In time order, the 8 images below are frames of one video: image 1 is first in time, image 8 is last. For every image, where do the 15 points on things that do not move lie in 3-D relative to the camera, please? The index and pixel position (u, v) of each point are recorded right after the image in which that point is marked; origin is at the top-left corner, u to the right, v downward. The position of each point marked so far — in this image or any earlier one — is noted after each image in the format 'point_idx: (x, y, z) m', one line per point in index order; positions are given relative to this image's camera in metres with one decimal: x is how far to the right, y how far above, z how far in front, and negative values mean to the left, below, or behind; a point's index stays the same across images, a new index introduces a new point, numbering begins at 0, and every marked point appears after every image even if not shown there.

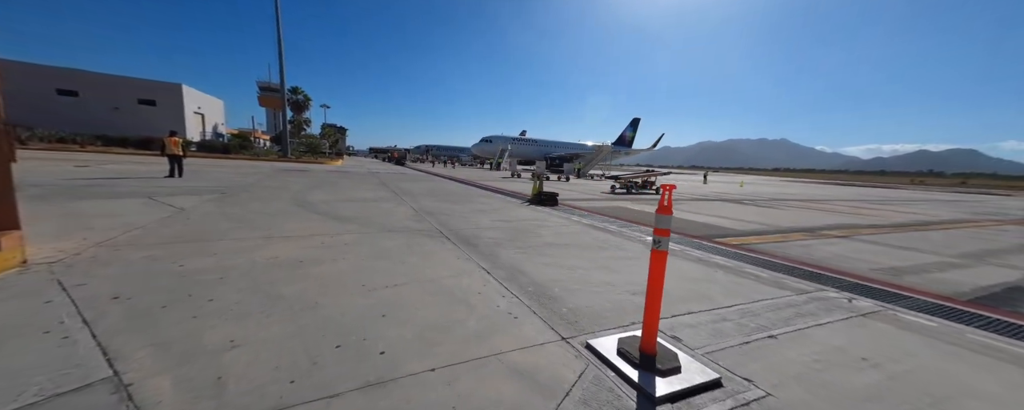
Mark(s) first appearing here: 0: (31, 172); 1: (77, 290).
0: (-15.5, +1.1, +10.5) m
1: (-3.3, -0.6, +2.4) m
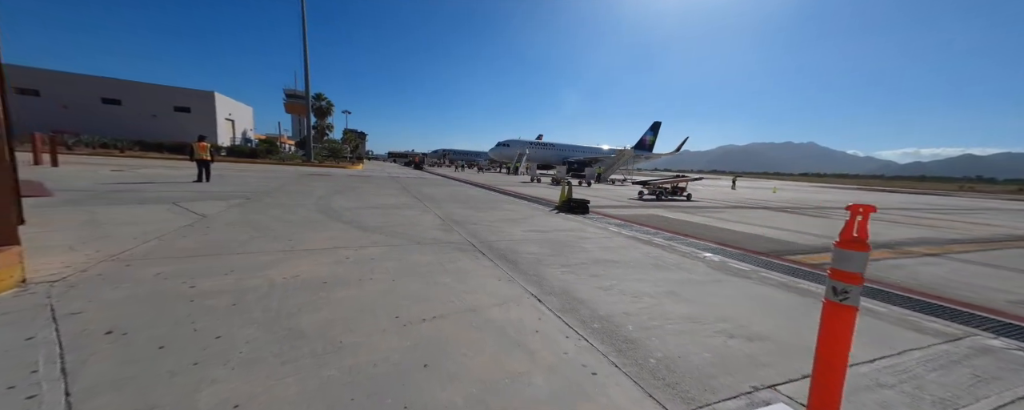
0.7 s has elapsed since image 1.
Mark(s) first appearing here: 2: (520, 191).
0: (-14.6, +0.9, +10.8) m
1: (-2.8, -0.7, +2.1) m
2: (+0.4, +0.7, +17.1) m
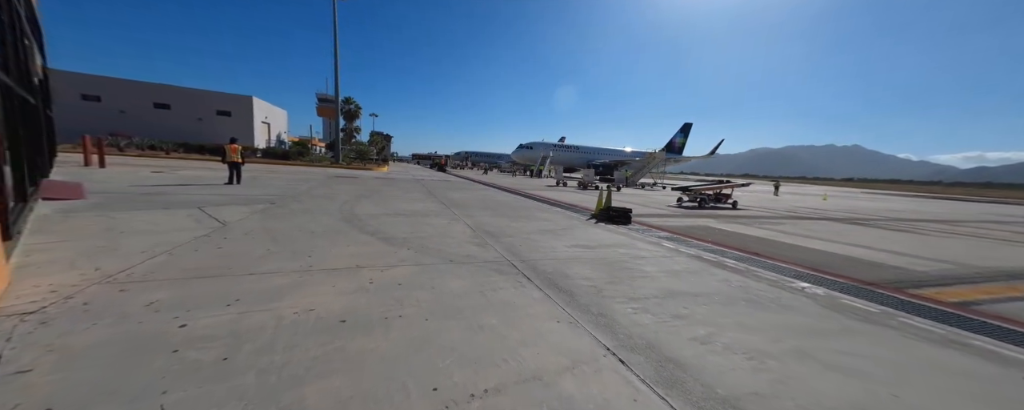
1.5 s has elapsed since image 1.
0: (-13.6, +0.9, +11.0) m
1: (-2.4, -0.9, +1.5) m
2: (+1.8, +0.4, +16.3) m
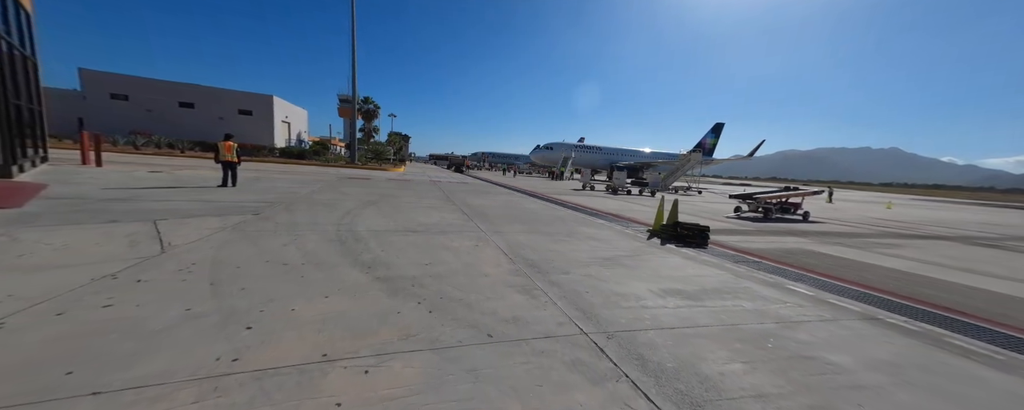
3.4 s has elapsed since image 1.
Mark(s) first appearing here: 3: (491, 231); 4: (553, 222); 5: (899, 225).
0: (-12.6, +0.8, +9.8) m
1: (-1.9, -1.1, -0.1) m
2: (+3.0, +0.1, +14.4) m
3: (-0.4, -0.5, +6.6) m
4: (+1.0, -0.4, +8.3) m
5: (+14.3, -0.7, +12.0) m
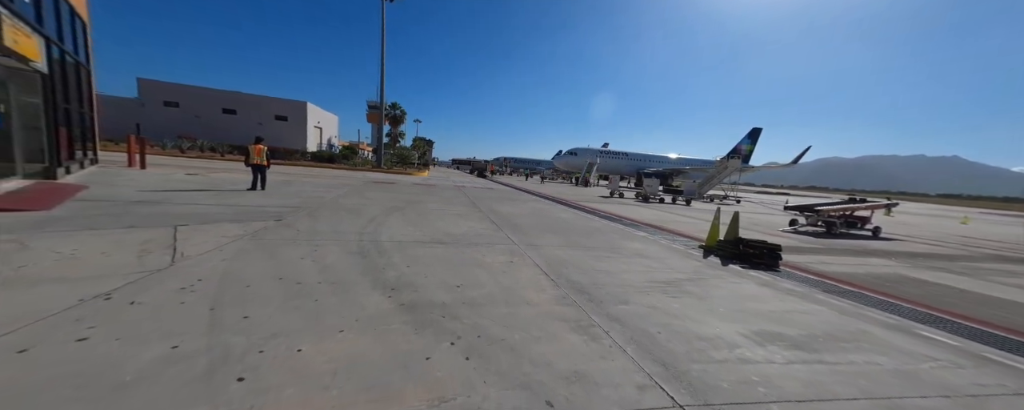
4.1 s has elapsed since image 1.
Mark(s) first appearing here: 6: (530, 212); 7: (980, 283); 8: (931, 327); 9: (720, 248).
0: (-11.7, +0.7, +10.0) m
1: (-1.7, -1.2, -0.7) m
2: (+4.2, -0.3, +13.5) m
3: (+0.2, -0.7, +6.0) m
4: (+1.8, -0.7, +7.5) m
5: (+15.3, -1.2, +10.4) m
6: (+0.6, -0.2, +10.6) m
7: (+7.7, -1.3, +5.3) m
8: (+4.3, -1.2, +3.4) m
9: (+3.9, -0.8, +6.2) m
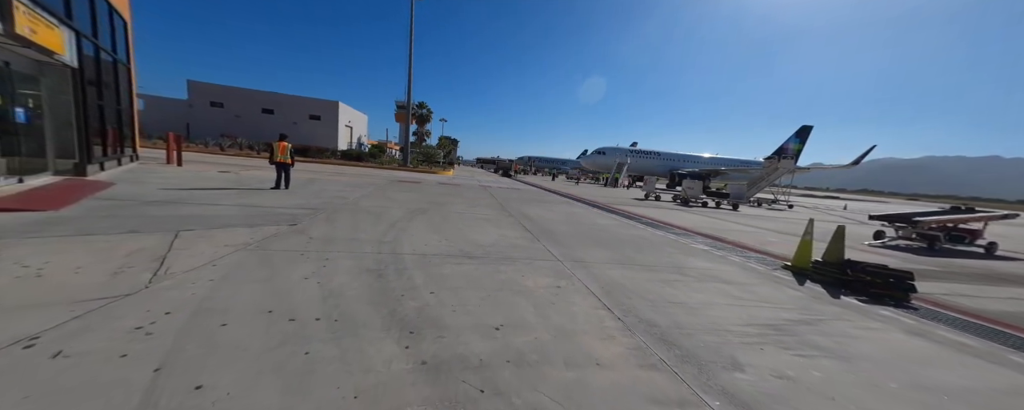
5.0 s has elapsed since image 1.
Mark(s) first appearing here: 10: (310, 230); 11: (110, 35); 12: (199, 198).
0: (-10.7, +0.8, +9.9) m
1: (-1.6, -1.3, -1.5) m
2: (+5.4, -0.5, +12.2) m
3: (+0.9, -0.8, +5.0) m
4: (+2.5, -0.8, +6.4) m
5: (+16.2, -1.6, +8.2) m
6: (+1.6, -0.4, +9.6) m
7: (+8.2, -1.5, +3.8) m
8: (+4.7, -1.4, +2.1) m
9: (+4.6, -1.0, +4.9) m
10: (-3.3, -0.4, +5.3) m
11: (-12.3, +5.2, +9.9) m
12: (-7.0, +0.2, +7.3) m
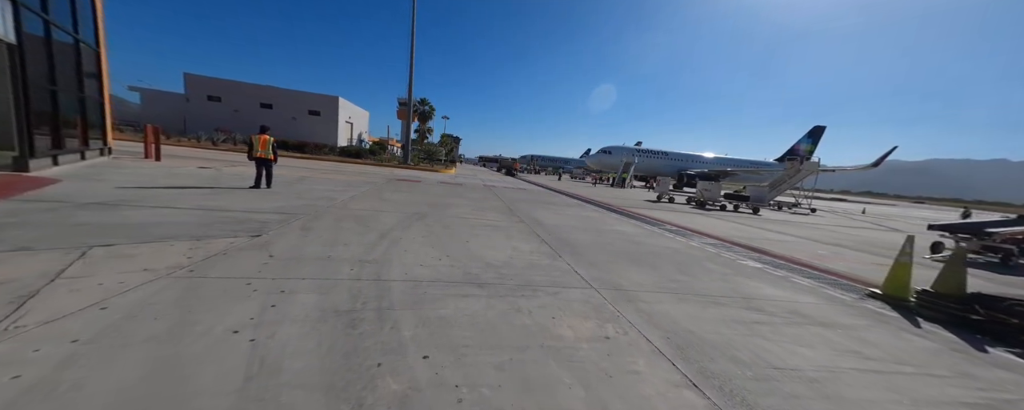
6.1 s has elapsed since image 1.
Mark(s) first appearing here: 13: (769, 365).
0: (-10.4, +0.8, +8.8) m
1: (-1.3, -1.4, -2.6) m
2: (+5.7, -0.6, +11.1) m
3: (+1.1, -1.0, +3.8) m
4: (+2.8, -0.9, +5.3) m
5: (+16.5, -1.9, +7.0) m
6: (+1.9, -0.5, +8.5) m
7: (+8.5, -1.7, +2.6) m
8: (+4.9, -1.6, +0.9) m
9: (+4.8, -1.2, +3.8) m
10: (-3.0, -0.5, +4.1) m
11: (-12.0, +5.2, +8.8) m
12: (-6.7, +0.1, +6.2) m
13: (+2.0, -1.2, +2.5) m
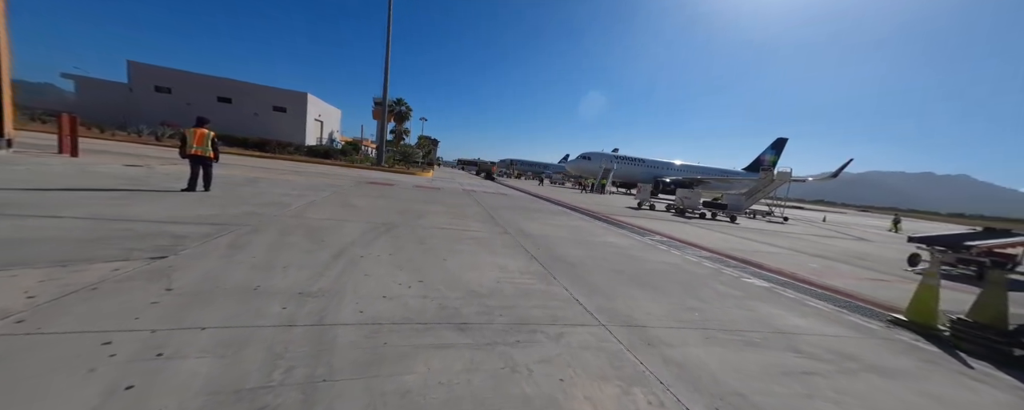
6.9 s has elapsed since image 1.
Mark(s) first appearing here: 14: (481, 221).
0: (-10.8, +0.7, +7.2) m
1: (-1.0, -1.5, -3.5) m
2: (+5.0, -0.9, +10.7) m
3: (+1.0, -1.1, +3.1) m
4: (+2.6, -1.1, +4.7) m
5: (+16.1, -2.2, +7.4) m
6: (+1.4, -0.7, +7.8) m
7: (+8.4, -2.0, +2.4) m
8: (+5.0, -1.8, +0.5) m
9: (+4.7, -1.4, +3.3) m
10: (-3.1, -0.6, +3.1) m
11: (-12.4, +5.1, +7.1) m
12: (-7.0, 0.0, +4.9) m
13: (+2.0, -1.4, +1.8) m
14: (-0.8, -0.4, +8.3) m
